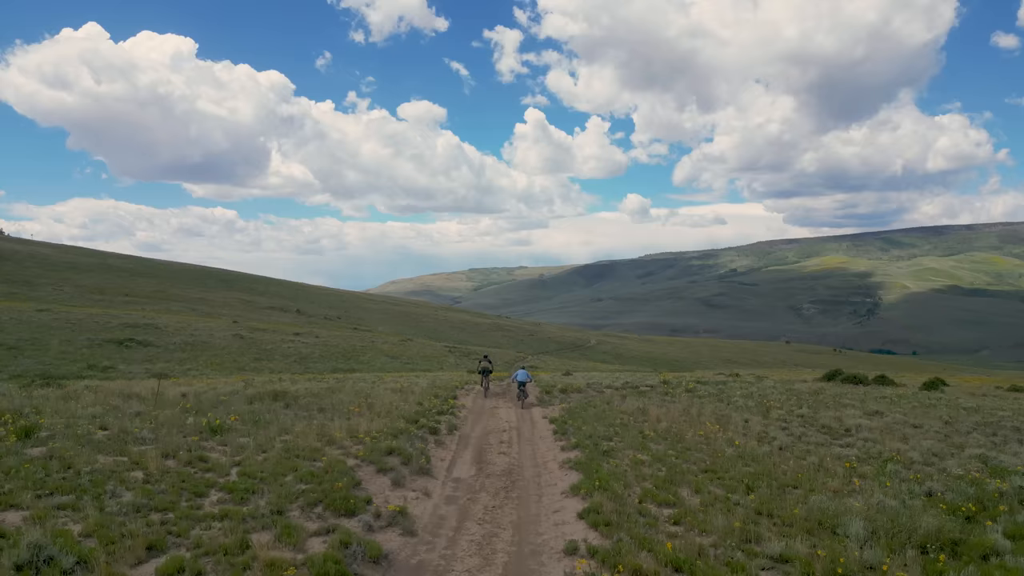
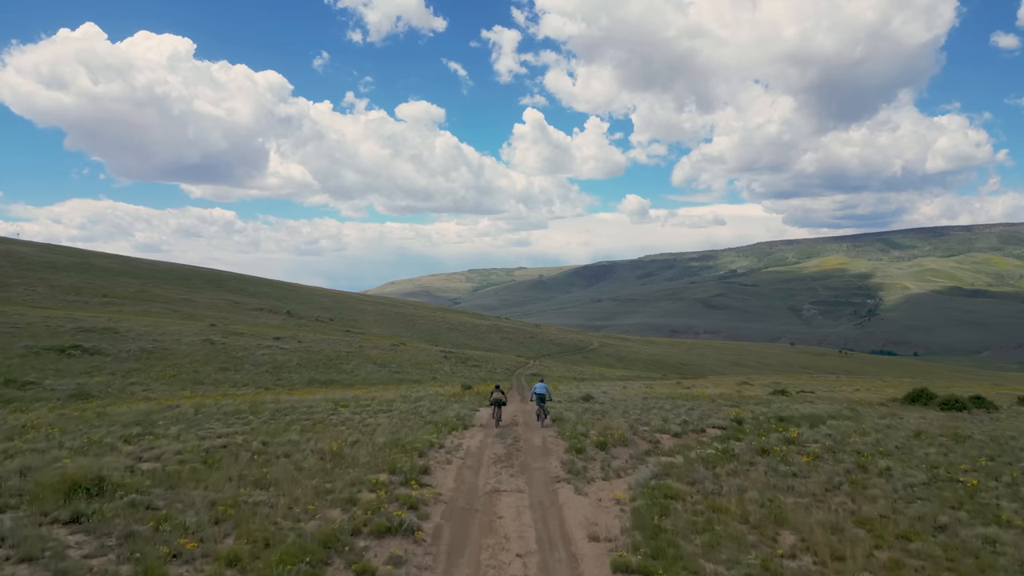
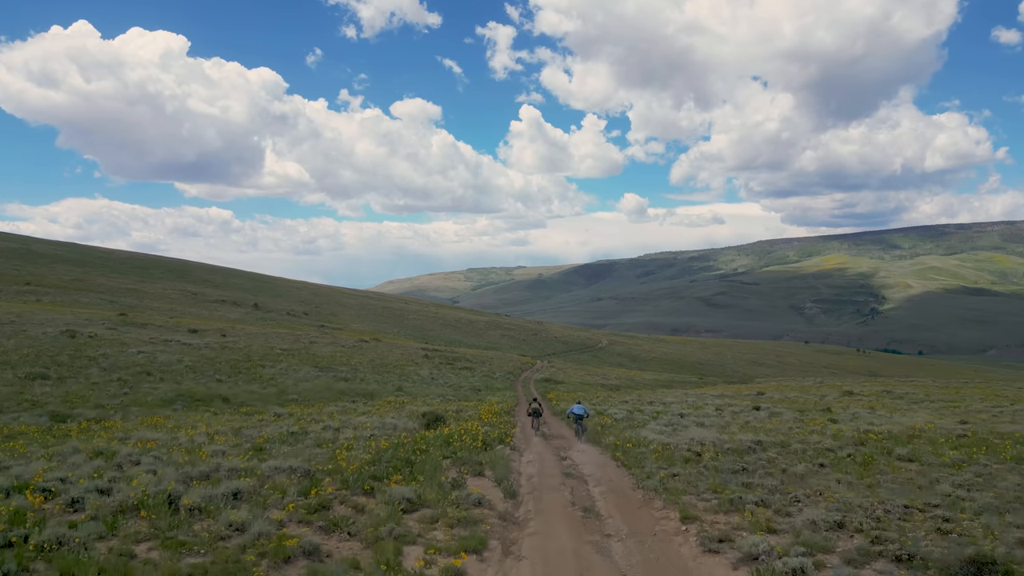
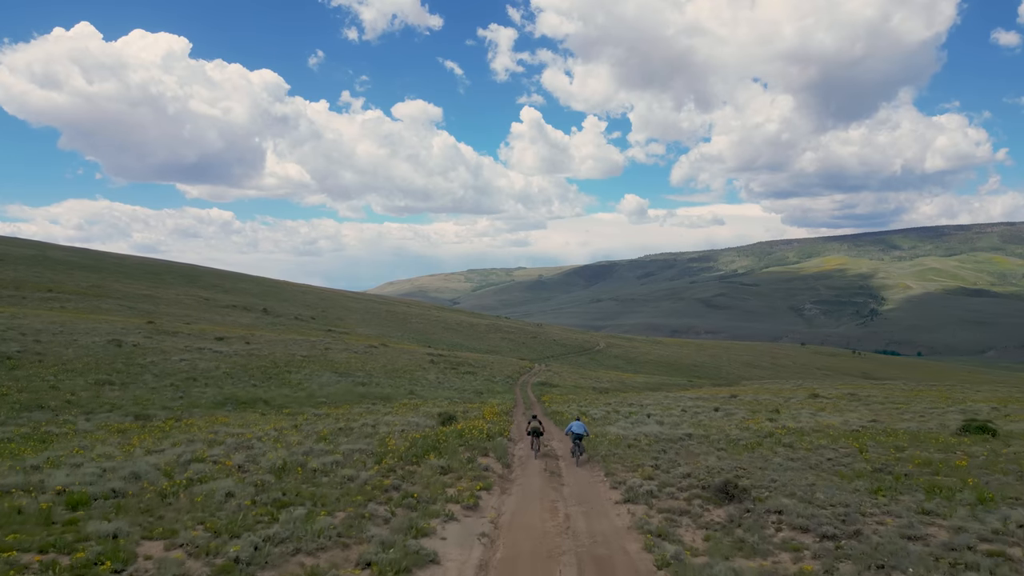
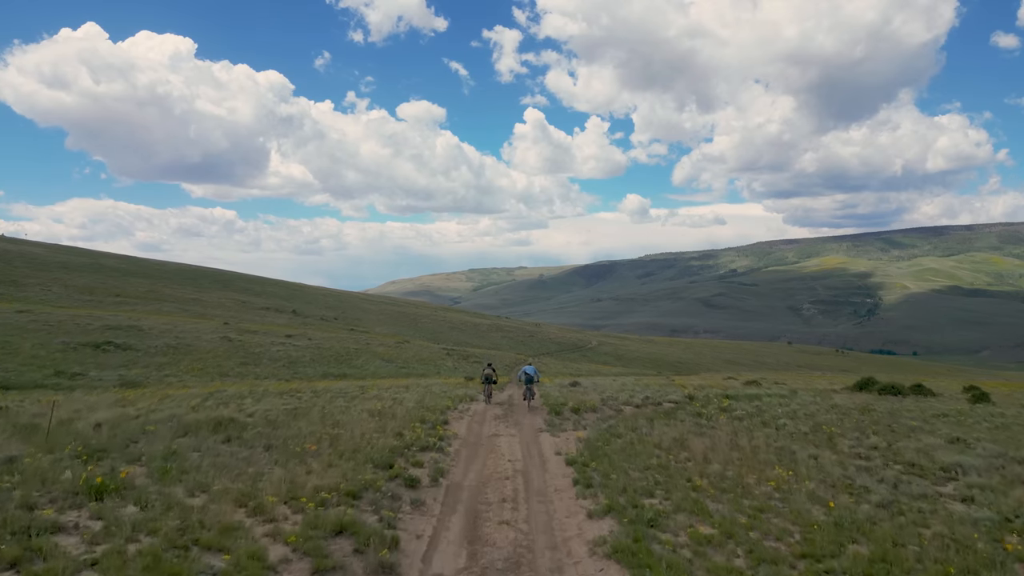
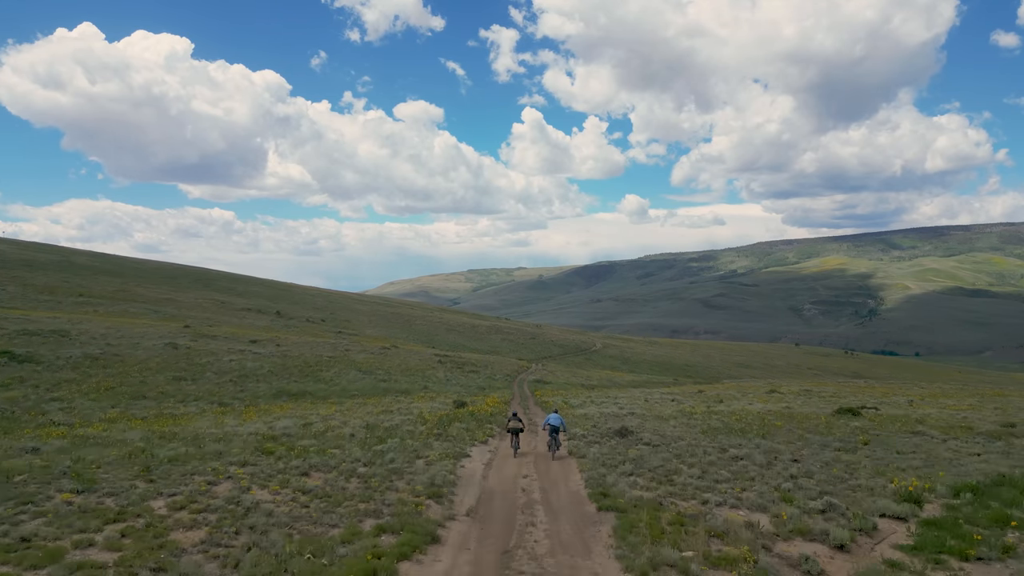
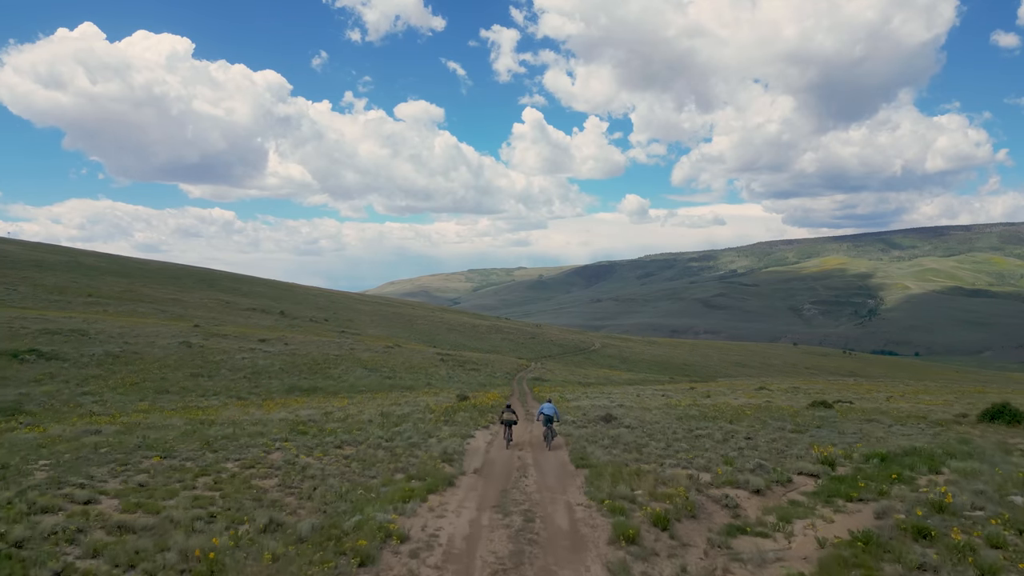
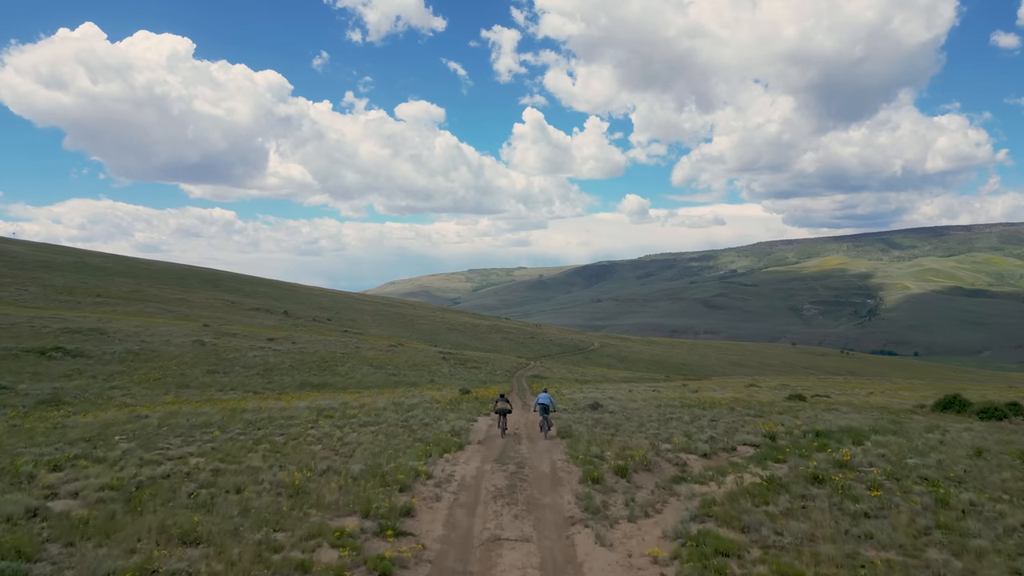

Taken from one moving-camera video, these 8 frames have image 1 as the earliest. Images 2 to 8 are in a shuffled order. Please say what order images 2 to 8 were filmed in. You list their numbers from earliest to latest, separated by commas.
5, 2, 8, 7, 6, 4, 3
